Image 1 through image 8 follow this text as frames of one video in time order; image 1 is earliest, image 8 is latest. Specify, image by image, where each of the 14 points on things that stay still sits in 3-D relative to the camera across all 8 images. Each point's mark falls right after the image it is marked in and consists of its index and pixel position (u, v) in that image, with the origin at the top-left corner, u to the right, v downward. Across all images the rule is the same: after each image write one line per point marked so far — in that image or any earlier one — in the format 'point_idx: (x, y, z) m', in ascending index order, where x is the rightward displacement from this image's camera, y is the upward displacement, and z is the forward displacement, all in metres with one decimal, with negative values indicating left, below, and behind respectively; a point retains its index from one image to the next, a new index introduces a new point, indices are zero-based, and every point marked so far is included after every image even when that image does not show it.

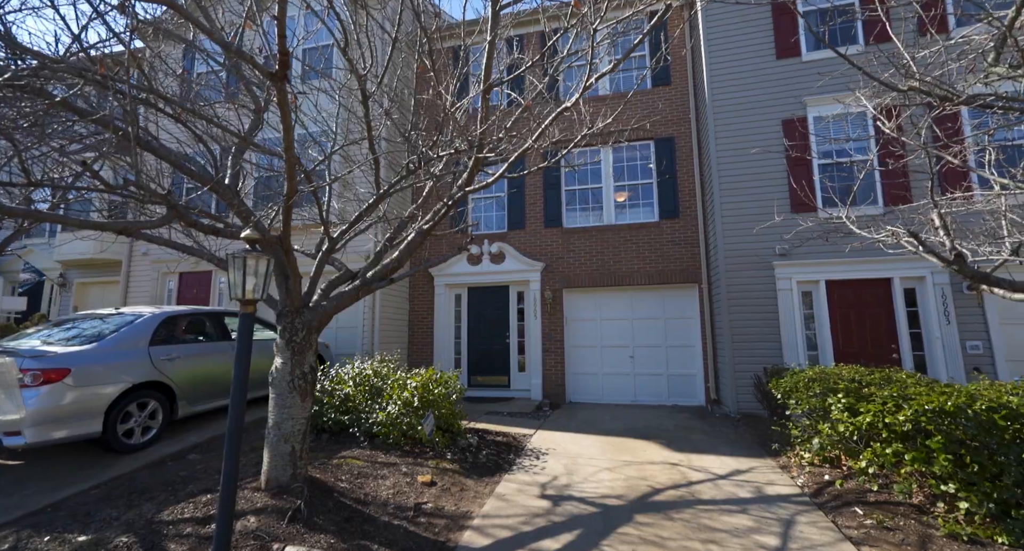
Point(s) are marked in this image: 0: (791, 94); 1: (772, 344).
0: (+4.3, +2.8, +7.1) m
1: (+3.8, -1.0, +6.8) m
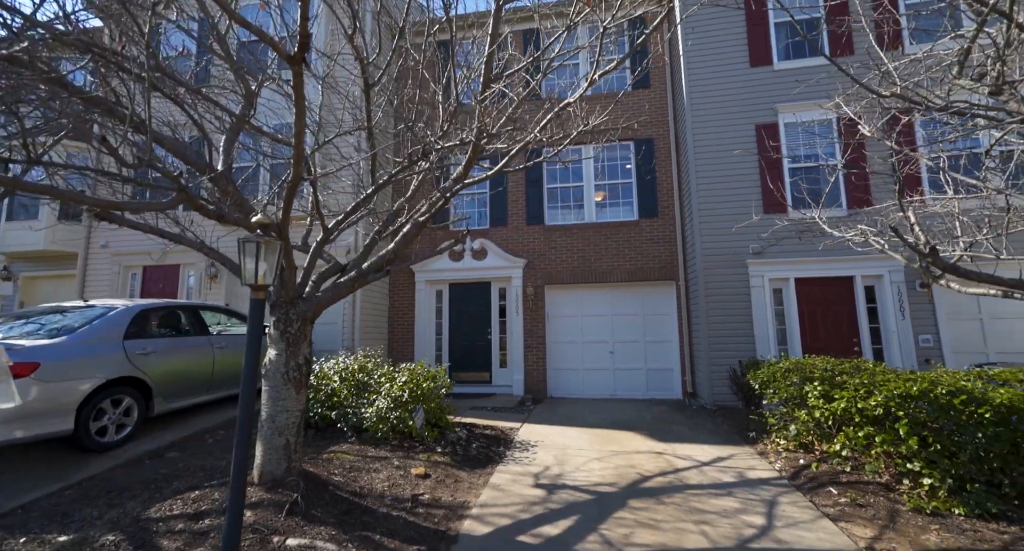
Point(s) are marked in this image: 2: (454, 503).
0: (+4.1, +2.8, +7.5) m
1: (+3.6, -0.9, +7.1) m
2: (-0.5, -1.9, +3.9) m
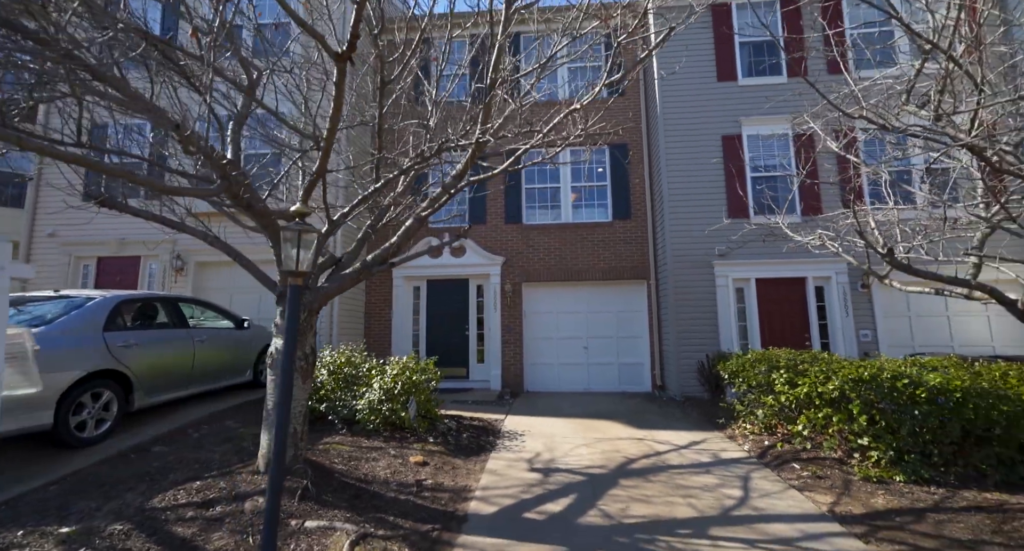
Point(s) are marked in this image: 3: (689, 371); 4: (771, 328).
0: (+3.8, +2.8, +8.1) m
1: (+3.3, -0.9, +7.6) m
2: (-0.5, -1.8, +4.1) m
3: (+2.9, -1.6, +7.6) m
4: (+4.3, -0.9, +7.7) m
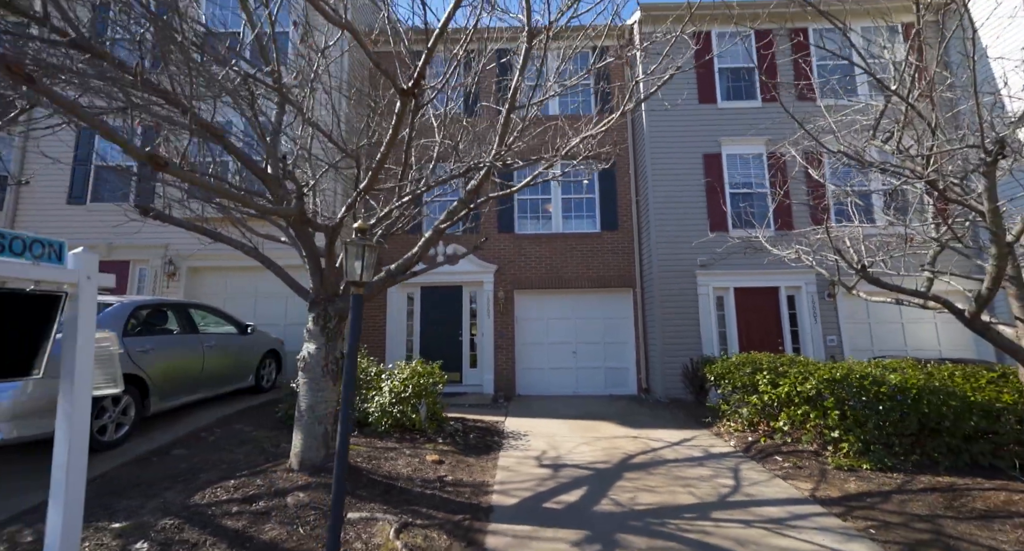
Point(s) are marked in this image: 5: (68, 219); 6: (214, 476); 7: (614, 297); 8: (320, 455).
0: (+3.7, +2.7, +8.7) m
1: (+3.2, -1.1, +8.2) m
2: (-0.3, -1.9, +4.4) m
3: (+2.8, -1.7, +8.1) m
4: (+4.2, -1.0, +8.3) m
5: (-8.5, +1.1, +9.0) m
6: (-2.6, -1.7, +4.0) m
7: (+2.0, -0.4, +9.1) m
8: (-1.6, -1.5, +4.0) m
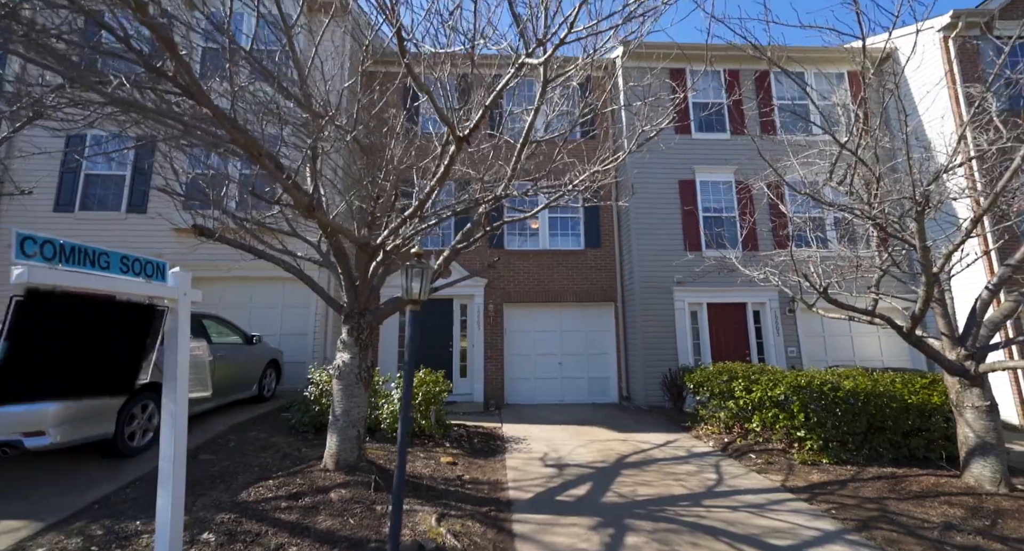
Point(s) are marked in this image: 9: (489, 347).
0: (+3.5, +2.3, +9.5) m
1: (+3.0, -1.4, +8.9) m
2: (-0.2, -2.1, +4.8) m
3: (+2.7, -2.0, +8.8) m
4: (+4.0, -1.4, +9.1) m
5: (-8.7, +0.9, +8.9) m
6: (-2.4, -1.9, +4.3) m
7: (+1.8, -0.7, +9.7) m
8: (-1.5, -1.7, +4.3) m
9: (-0.5, -1.4, +9.3) m
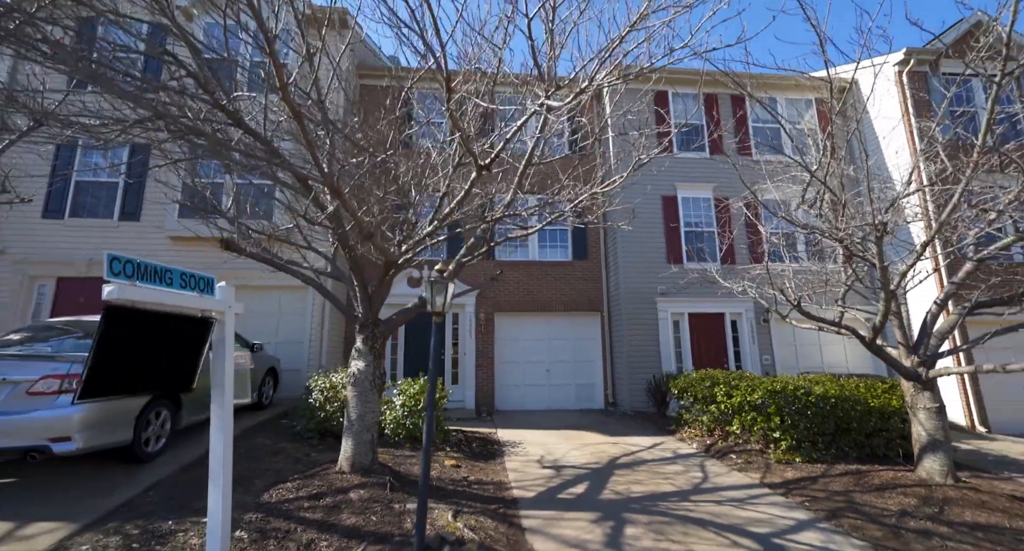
0: (+3.4, +2.1, +10.1) m
1: (+2.9, -1.7, +9.4) m
2: (-0.2, -2.3, +5.1) m
3: (+2.5, -2.3, +9.2) m
4: (+3.9, -1.6, +9.6) m
5: (-8.8, +0.8, +8.8) m
6: (-2.4, -2.0, +4.5) m
7: (+1.6, -1.0, +10.2) m
8: (-1.4, -1.8, +4.6) m
9: (-0.6, -1.7, +9.6) m
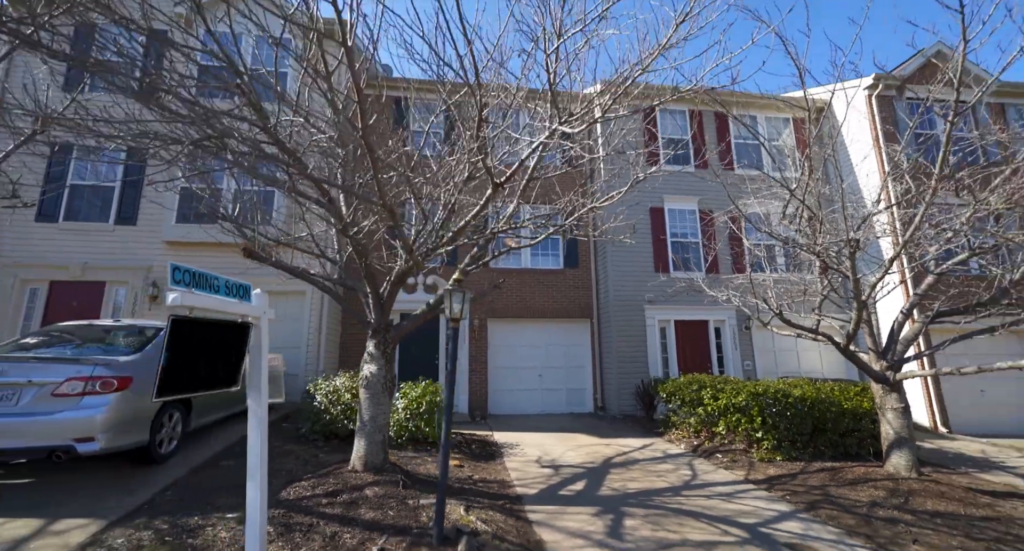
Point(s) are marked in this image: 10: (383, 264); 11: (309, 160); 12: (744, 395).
0: (+3.2, +1.9, +10.5) m
1: (+2.7, -1.8, +9.8) m
2: (-0.2, -2.4, +5.4) m
3: (+2.3, -2.4, +9.6) m
4: (+3.7, -1.8, +10.0) m
5: (-8.9, +0.7, +8.8) m
6: (-2.3, -2.1, +4.7) m
7: (+1.4, -1.1, +10.5) m
8: (-1.4, -1.9, +4.8) m
9: (-0.8, -1.8, +9.9) m
10: (-1.5, +0.1, +5.5) m
11: (-2.4, +1.3, +5.5) m
12: (+3.2, -1.7, +6.6) m
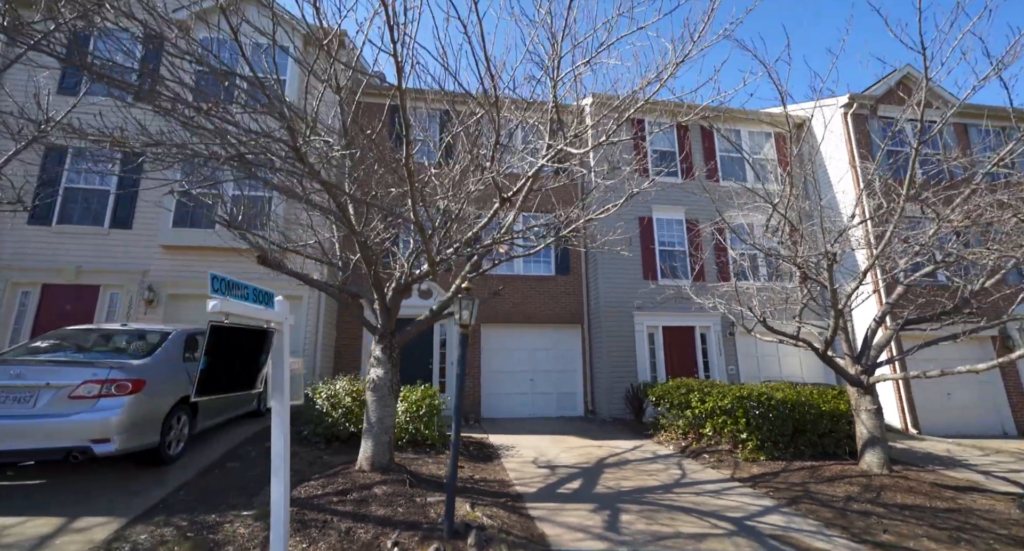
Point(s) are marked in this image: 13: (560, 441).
0: (+3.1, +1.7, +10.9) m
1: (+2.6, -2.0, +10.1) m
2: (-0.2, -2.5, +5.6) m
3: (+2.2, -2.6, +9.9) m
4: (+3.5, -2.0, +10.4) m
5: (-9.0, +0.7, +8.7) m
6: (-2.3, -2.1, +4.9) m
7: (+1.2, -1.3, +10.8) m
8: (-1.4, -2.0, +5.0) m
9: (-0.9, -1.9, +10.1) m
10: (-1.5, +0.1, +5.7) m
11: (-2.4, +1.3, +5.6) m
12: (+3.2, -1.8, +6.9) m
13: (+0.8, -2.7, +7.7) m
